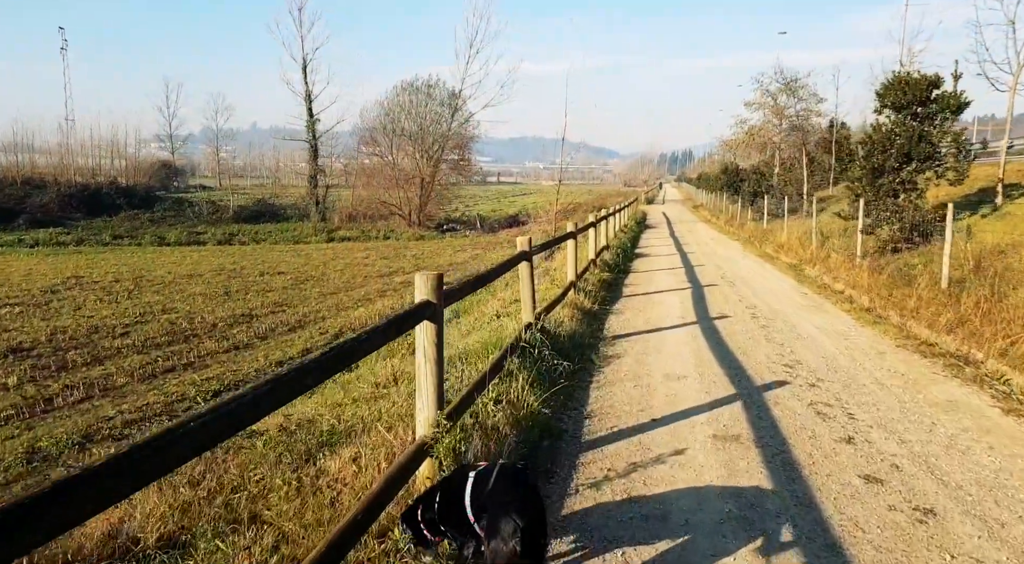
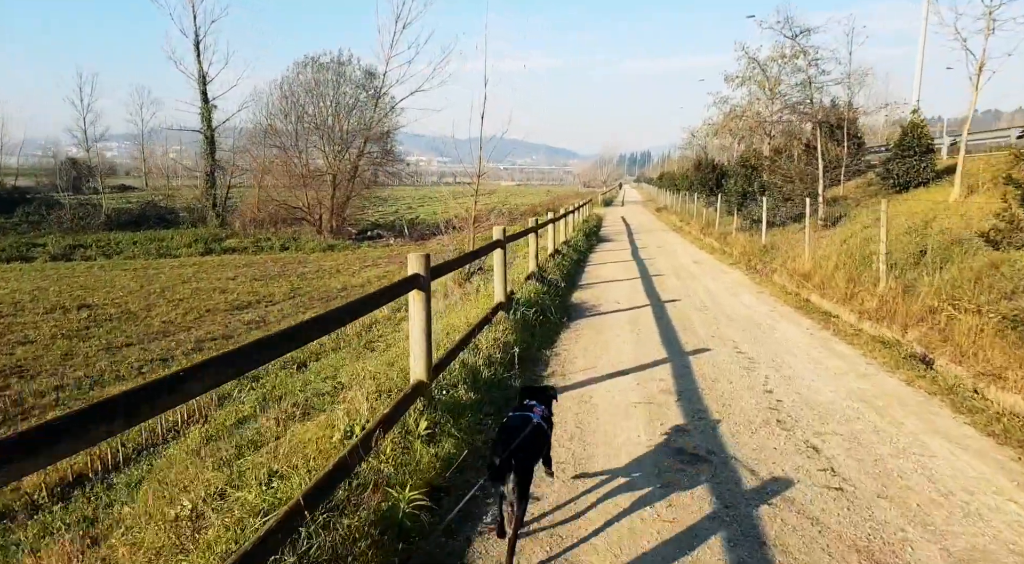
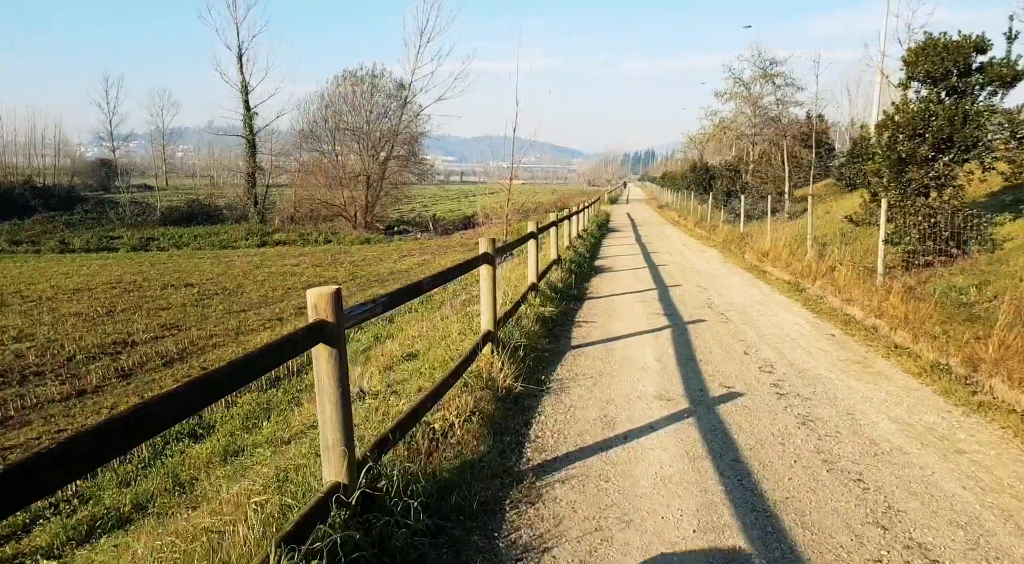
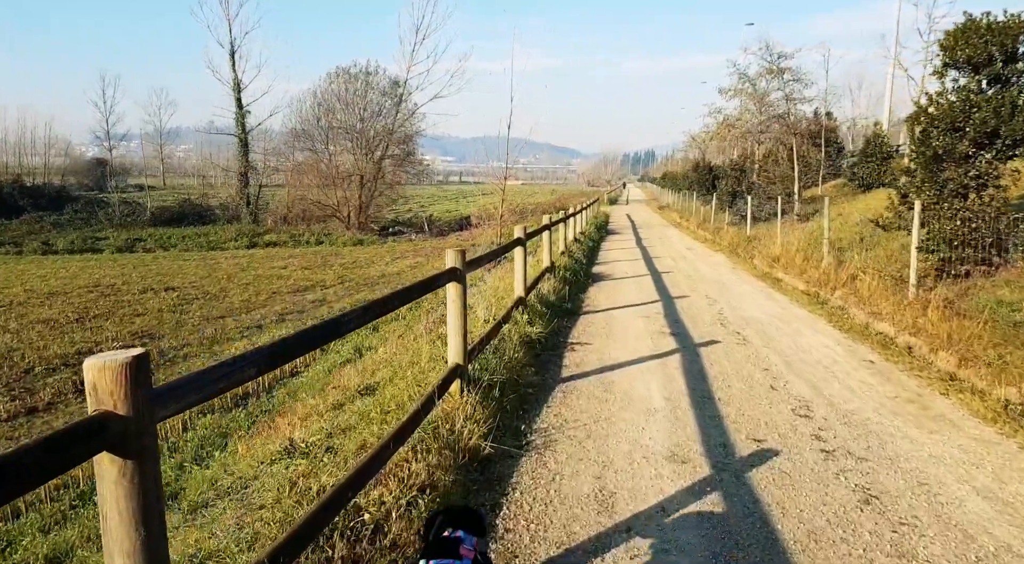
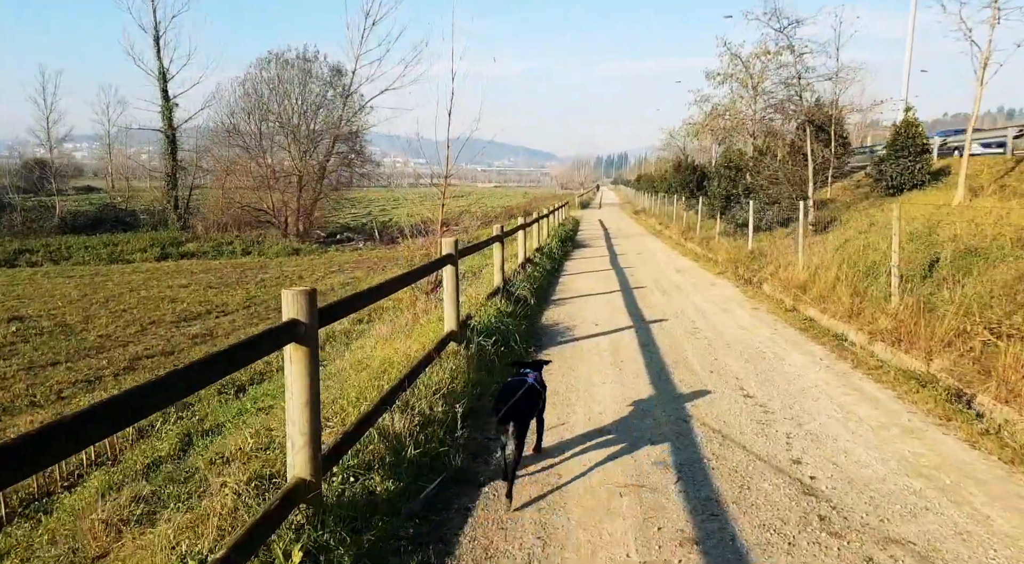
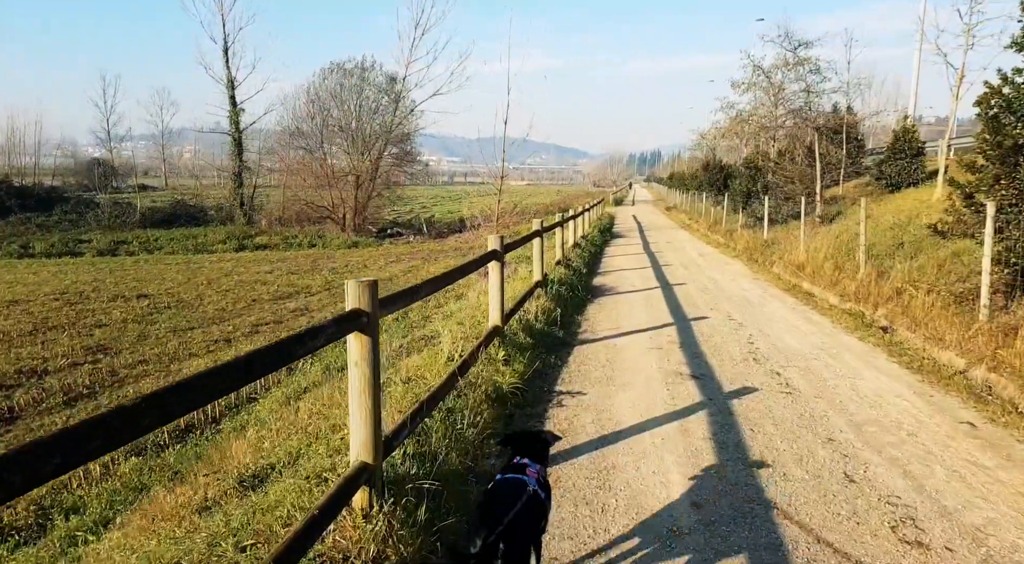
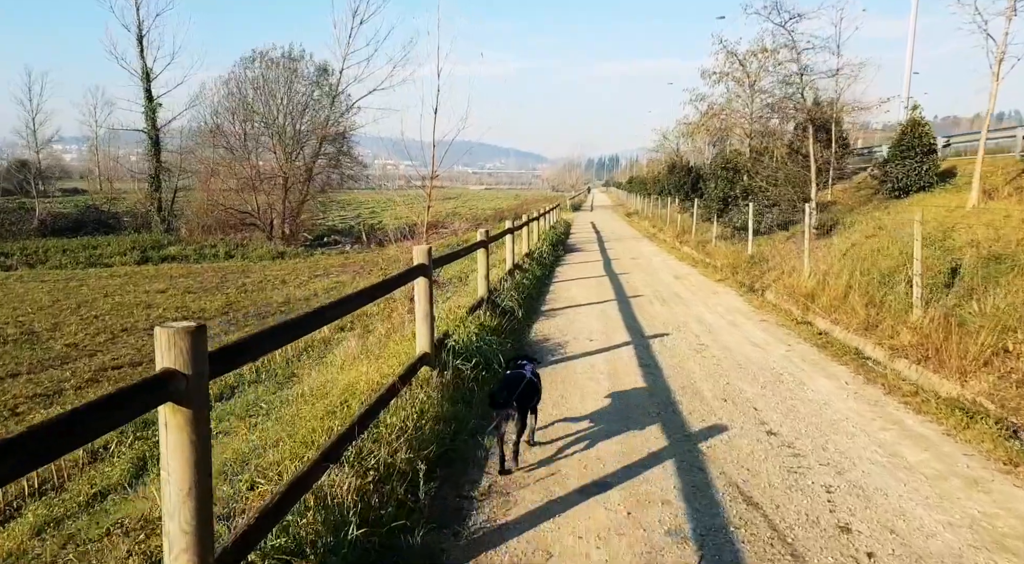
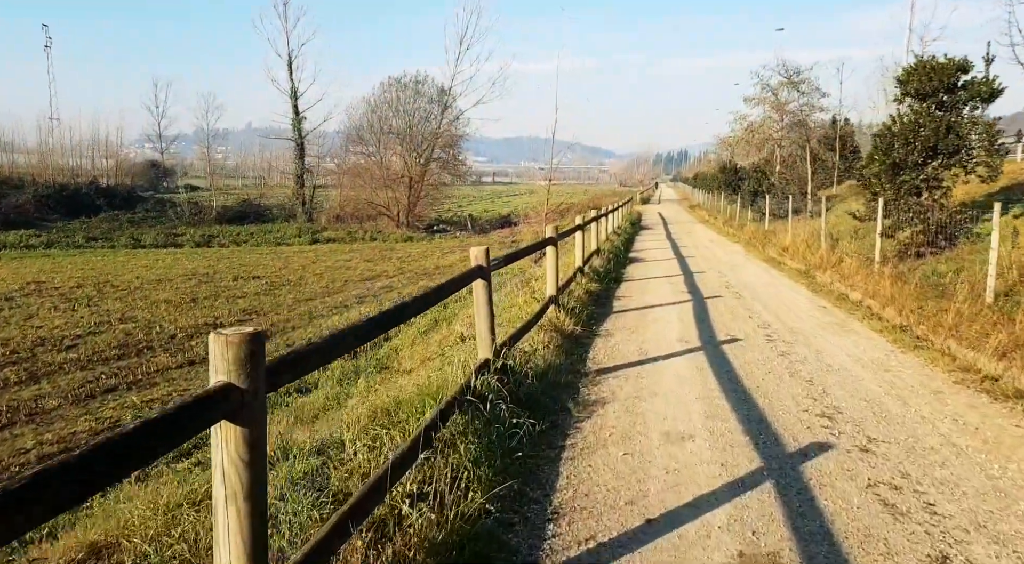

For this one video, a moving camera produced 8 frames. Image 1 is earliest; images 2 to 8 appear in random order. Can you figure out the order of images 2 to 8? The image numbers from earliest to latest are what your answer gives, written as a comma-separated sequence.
8, 3, 4, 6, 2, 5, 7
